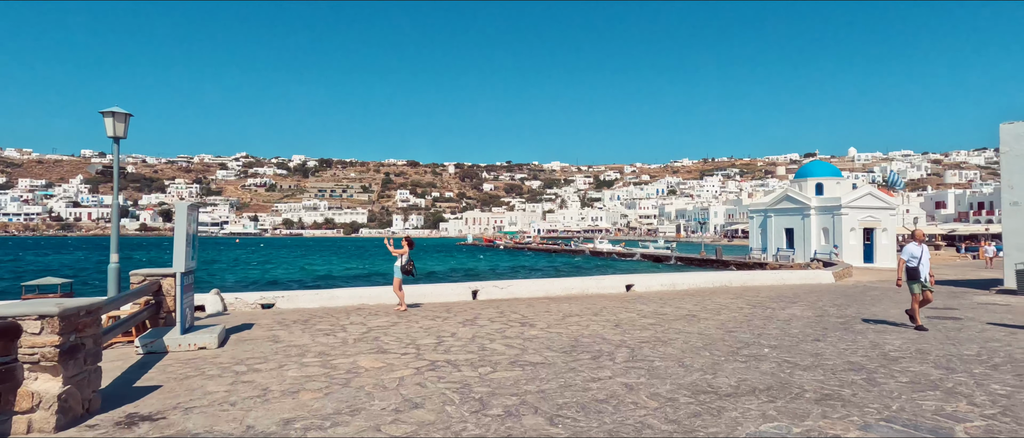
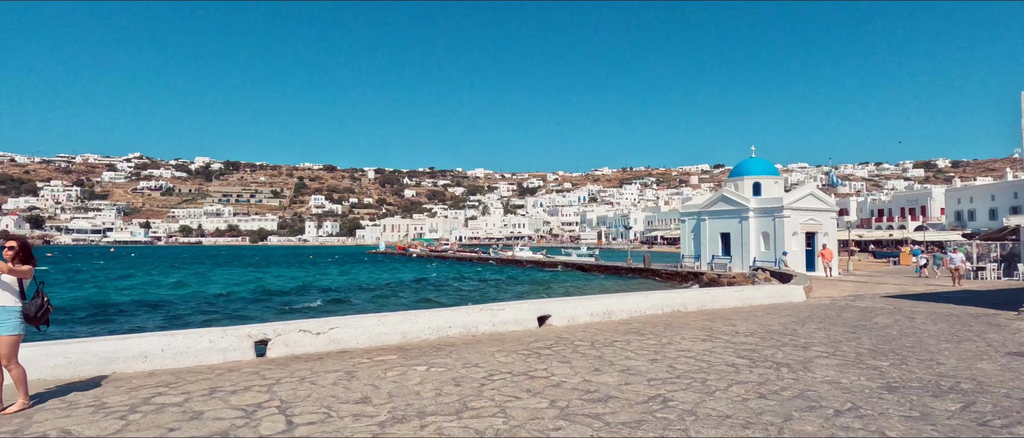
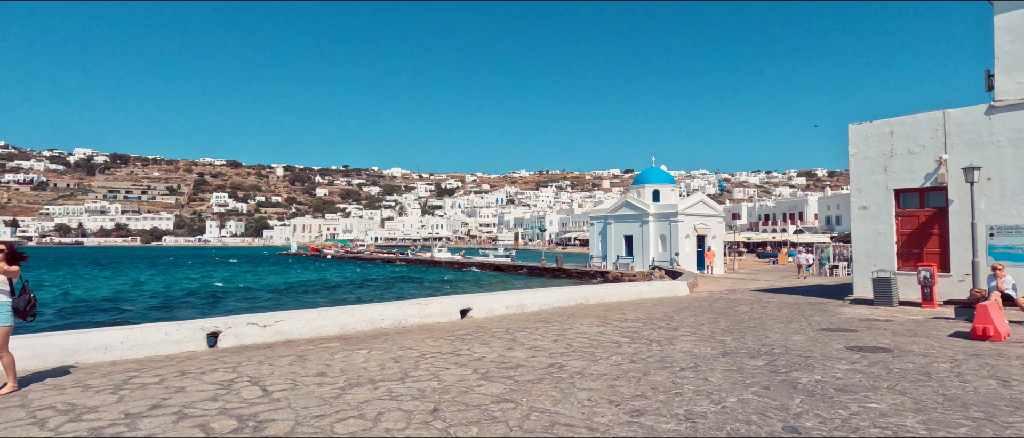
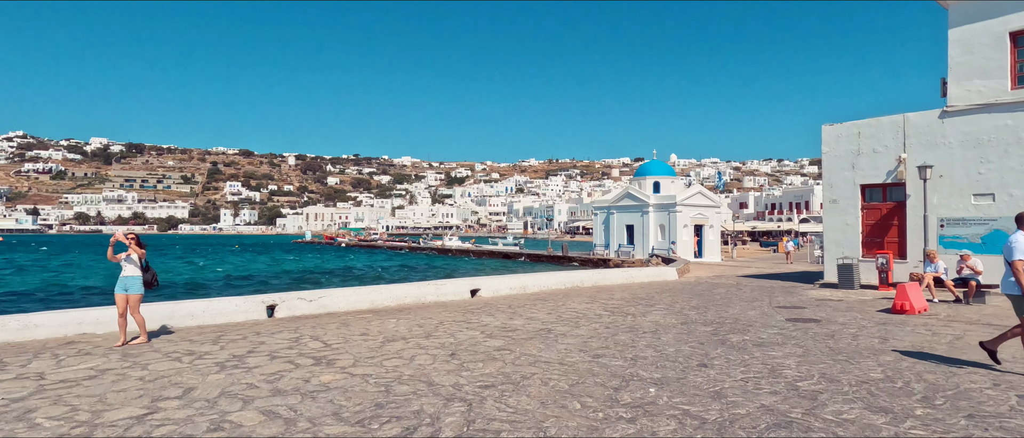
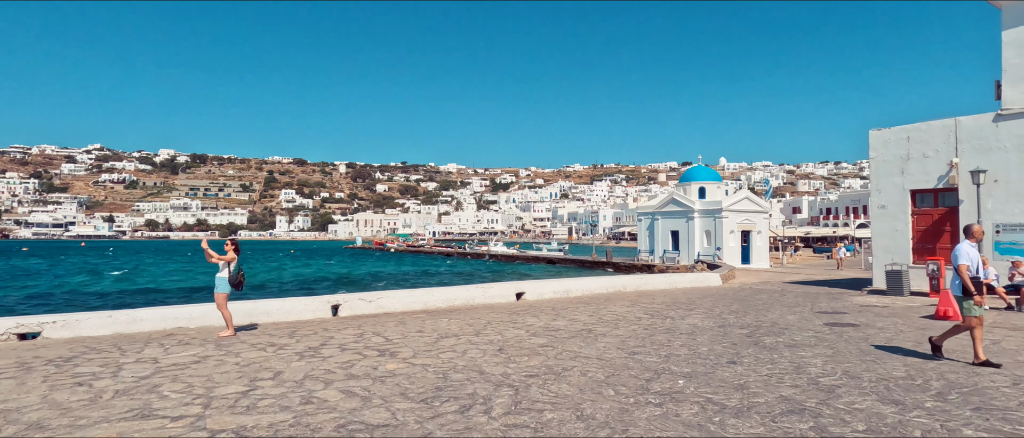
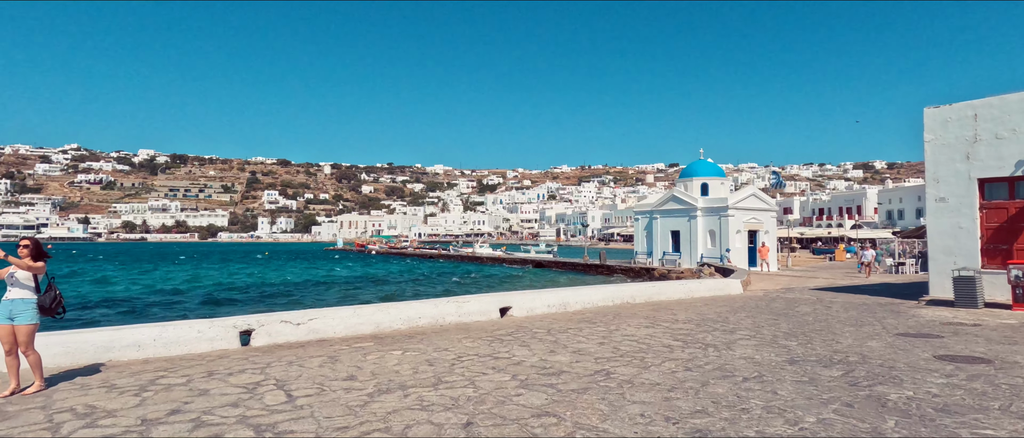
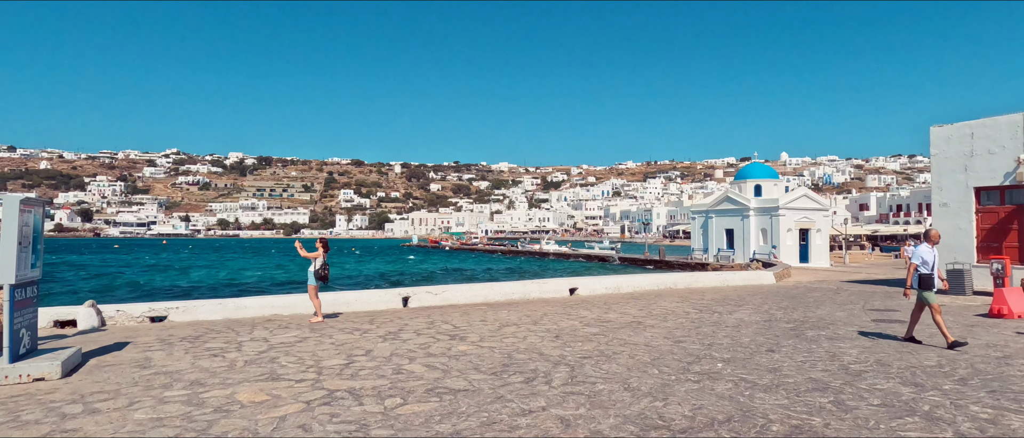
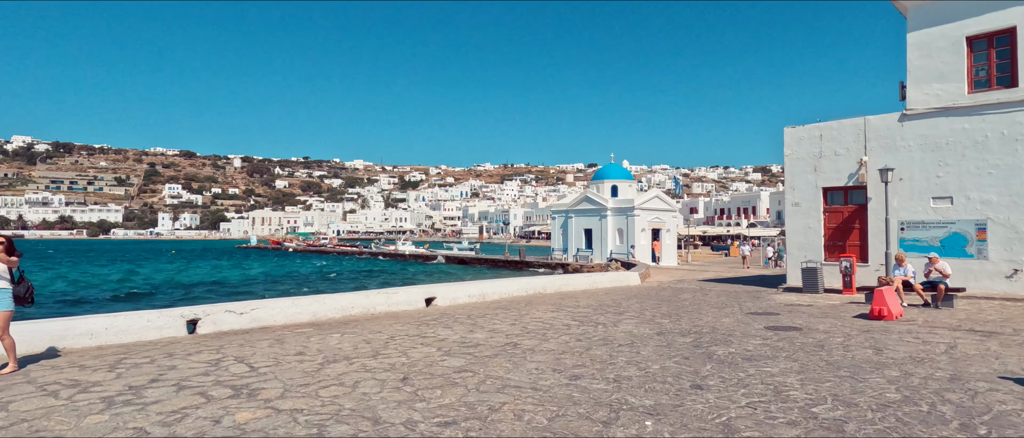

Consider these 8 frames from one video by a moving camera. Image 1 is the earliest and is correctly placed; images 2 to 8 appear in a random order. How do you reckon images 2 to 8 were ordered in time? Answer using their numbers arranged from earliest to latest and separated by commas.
7, 5, 4, 8, 3, 6, 2
